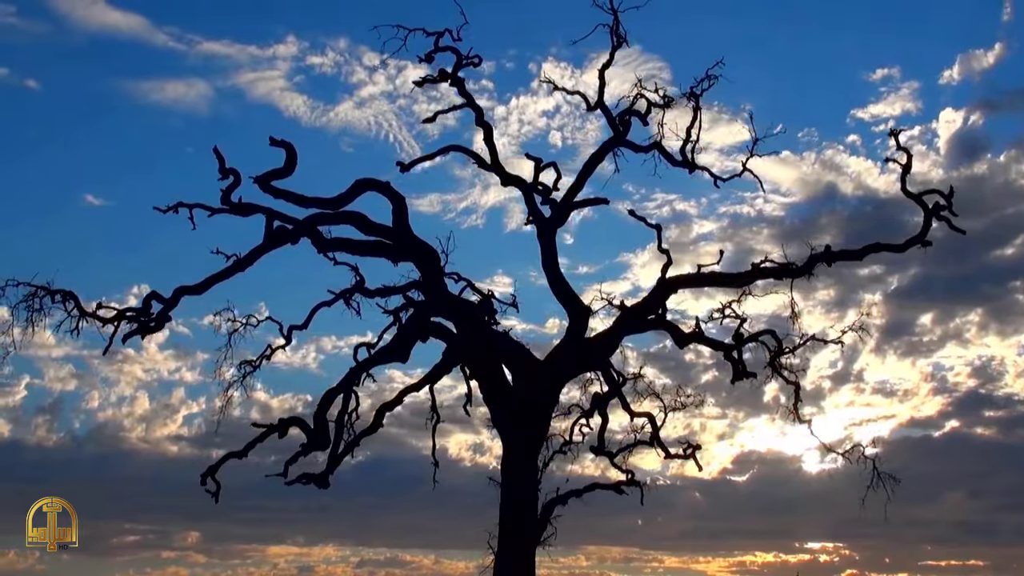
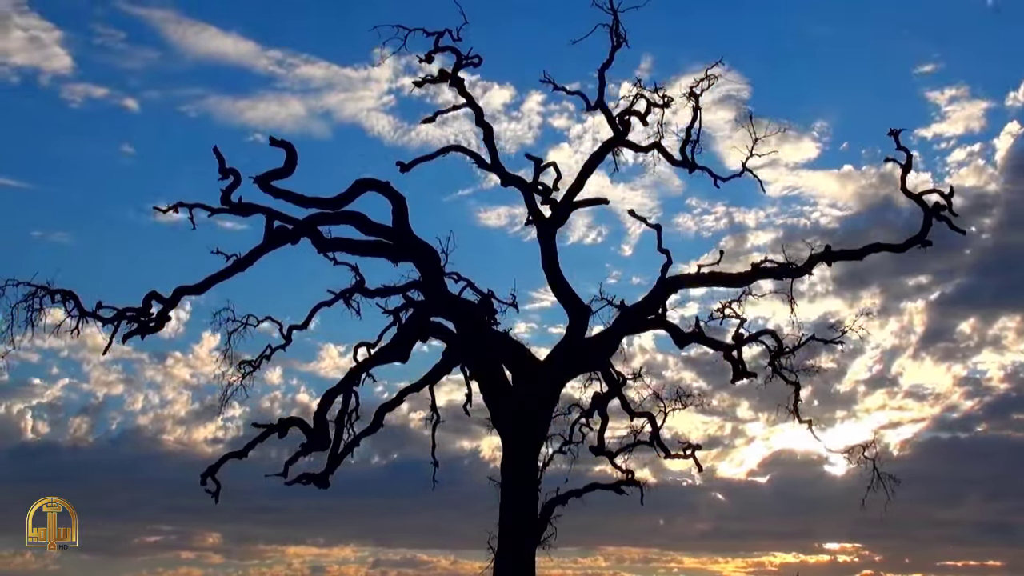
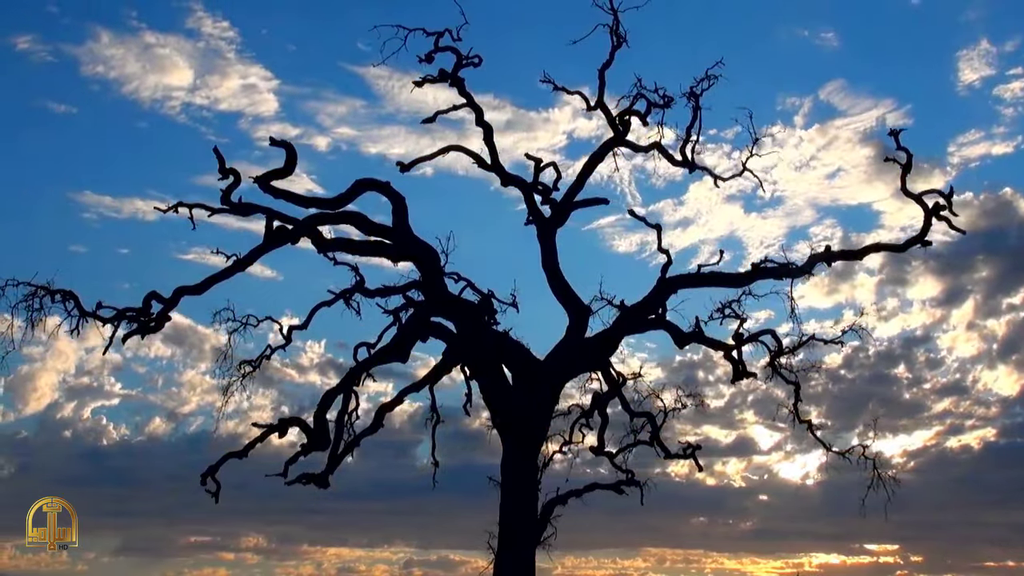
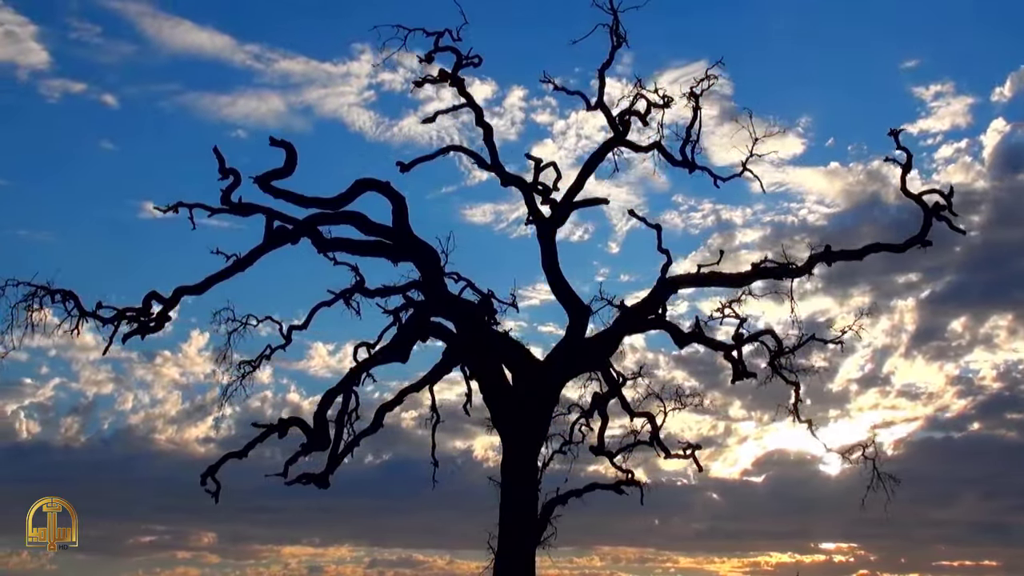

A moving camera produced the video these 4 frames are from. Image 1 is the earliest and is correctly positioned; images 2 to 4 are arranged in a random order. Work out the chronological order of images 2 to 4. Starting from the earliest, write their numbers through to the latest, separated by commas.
4, 2, 3
